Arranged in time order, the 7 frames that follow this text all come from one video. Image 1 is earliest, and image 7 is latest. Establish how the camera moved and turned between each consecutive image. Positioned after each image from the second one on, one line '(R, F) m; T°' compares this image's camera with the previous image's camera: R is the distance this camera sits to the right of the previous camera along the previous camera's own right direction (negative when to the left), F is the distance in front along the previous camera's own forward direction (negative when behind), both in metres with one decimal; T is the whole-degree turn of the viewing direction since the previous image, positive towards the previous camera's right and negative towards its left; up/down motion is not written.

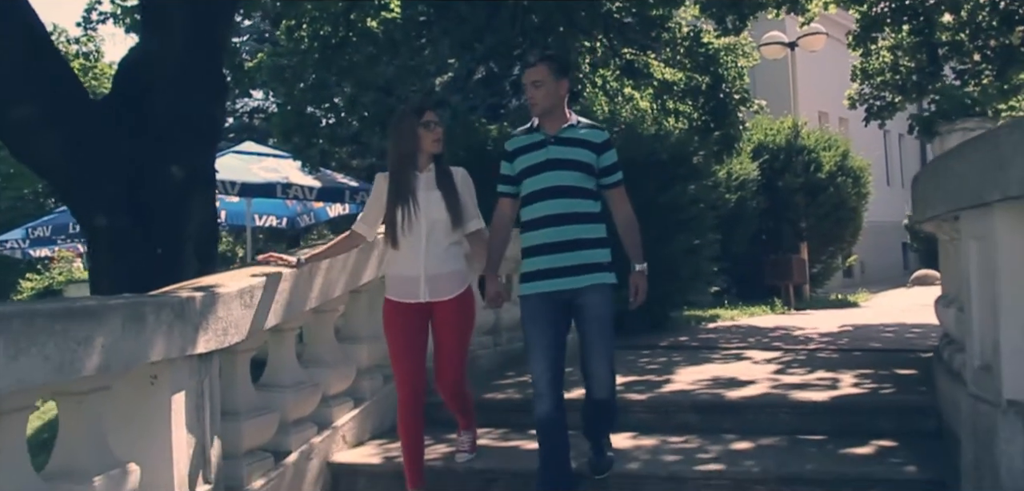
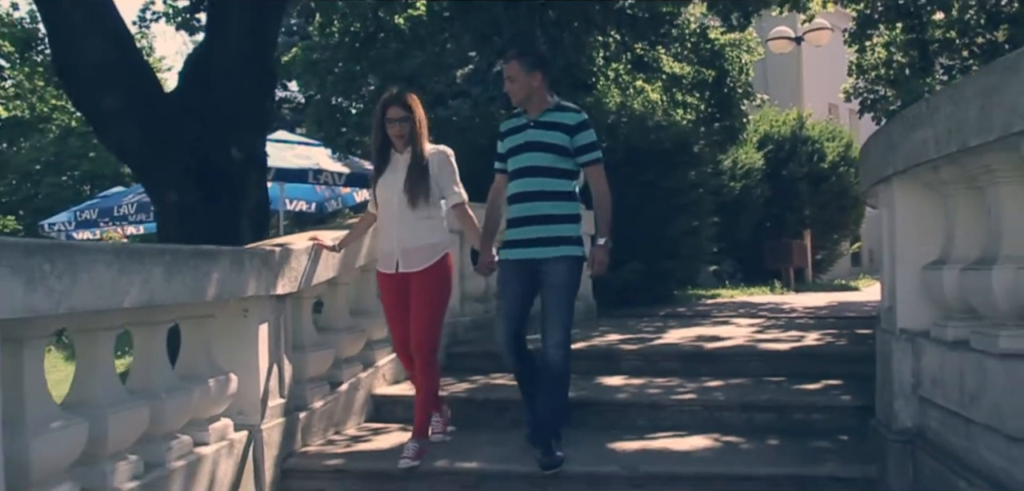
(0.0, -1.0) m; -1°
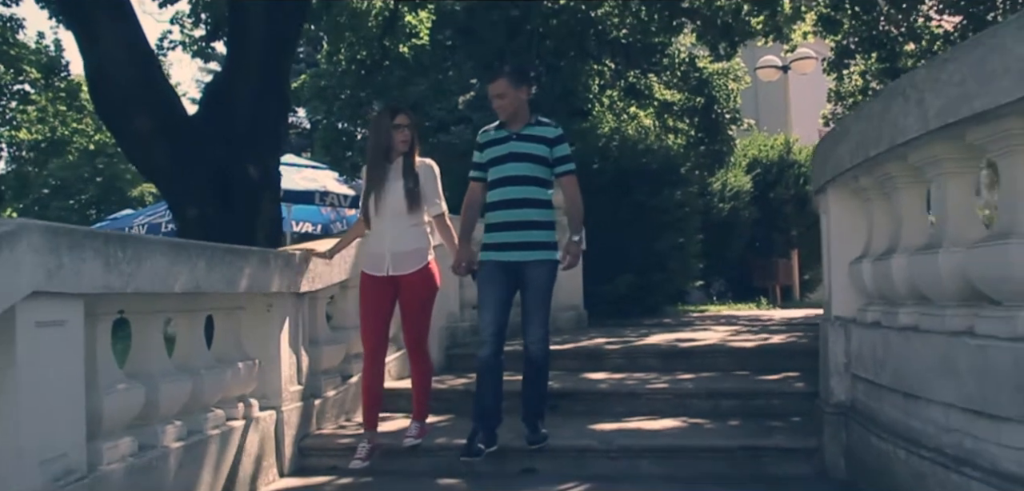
(+0.1, -0.7) m; 0°
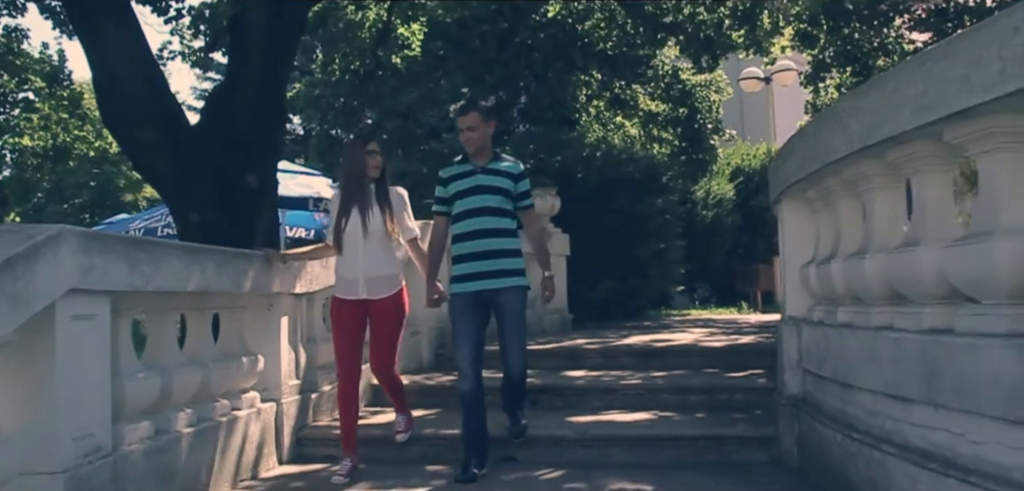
(0.0, -0.4) m; 0°
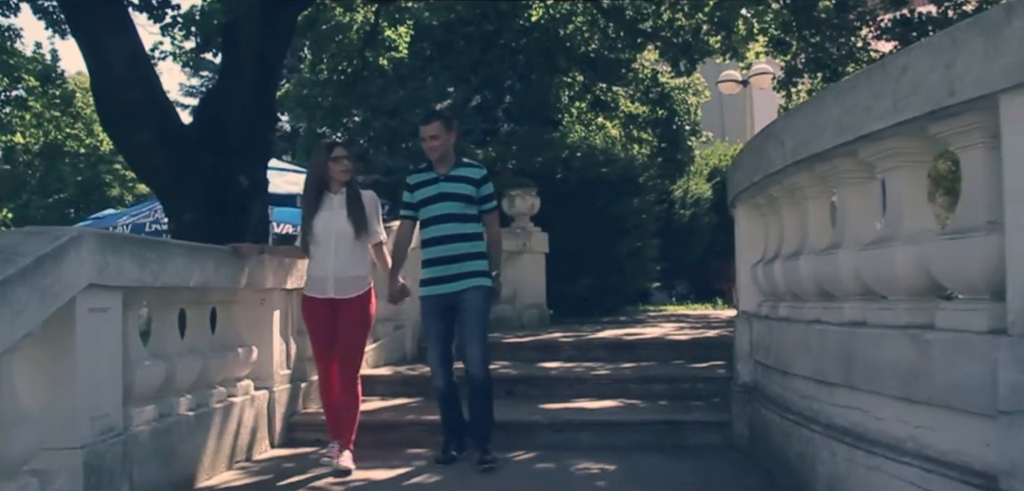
(+0.1, -0.4) m; +1°
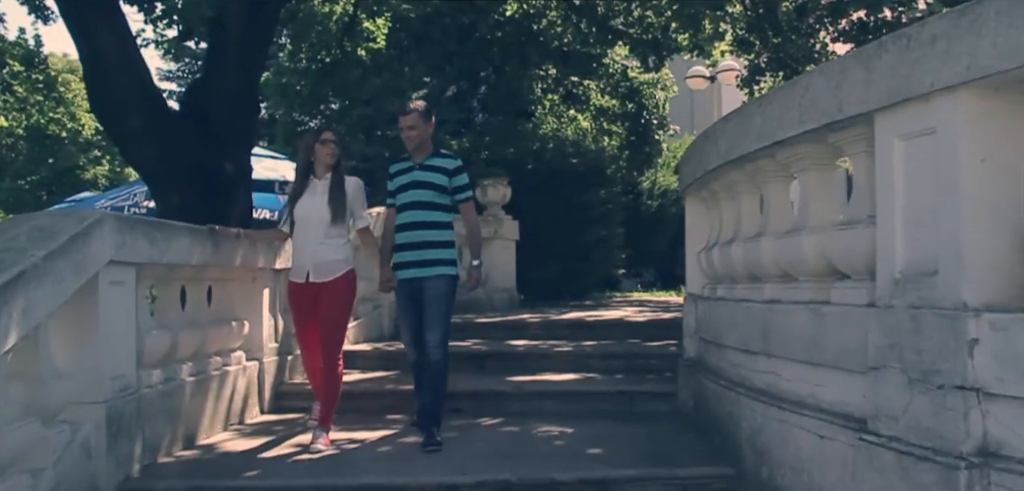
(0.0, -0.6) m; +2°
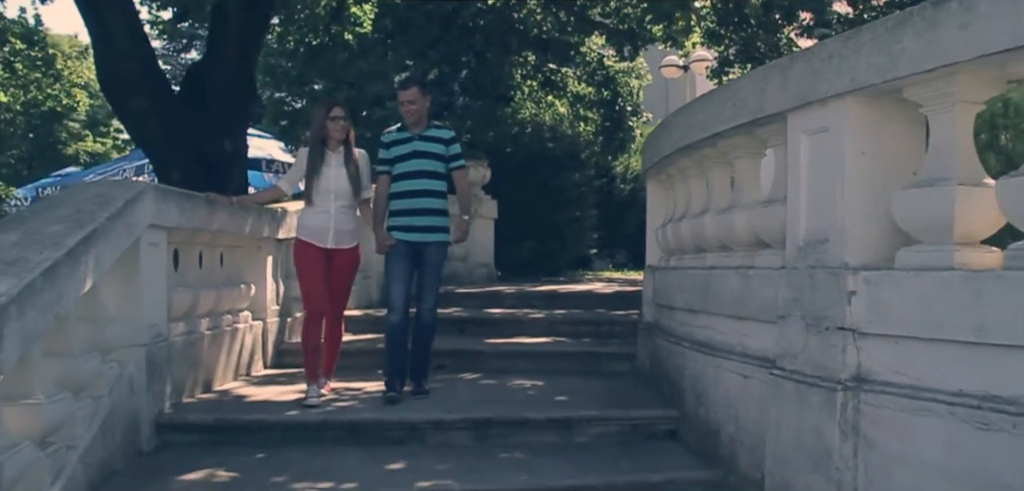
(0.0, -0.8) m; +1°
